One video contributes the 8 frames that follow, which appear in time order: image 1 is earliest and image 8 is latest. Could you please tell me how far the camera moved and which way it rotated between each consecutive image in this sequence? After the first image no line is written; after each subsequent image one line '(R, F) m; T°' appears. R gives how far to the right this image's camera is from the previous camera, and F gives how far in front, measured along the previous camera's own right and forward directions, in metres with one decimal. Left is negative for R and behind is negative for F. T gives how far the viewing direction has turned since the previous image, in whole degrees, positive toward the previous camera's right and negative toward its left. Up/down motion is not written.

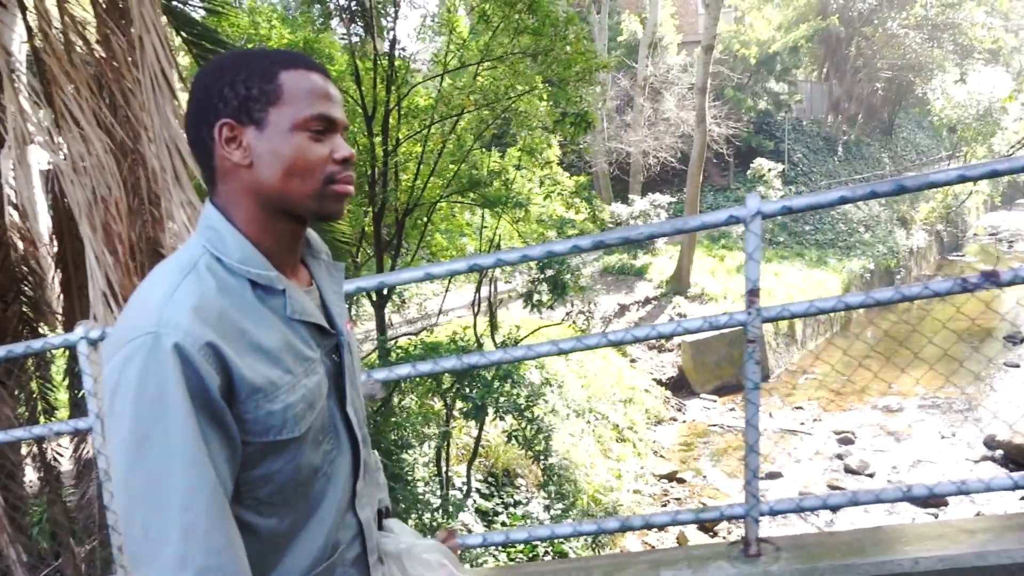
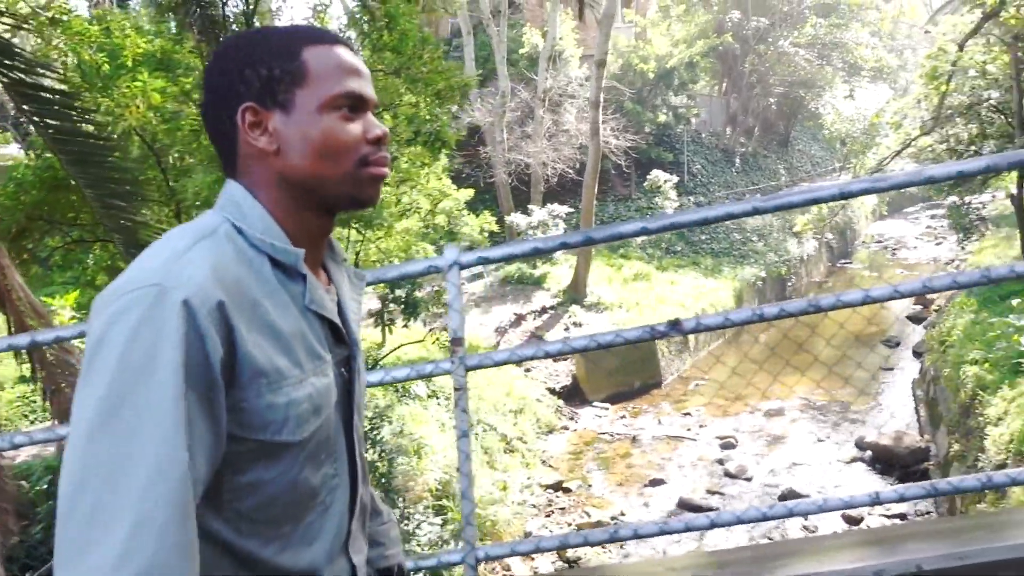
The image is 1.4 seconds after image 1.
(+0.4, 0.0) m; +5°
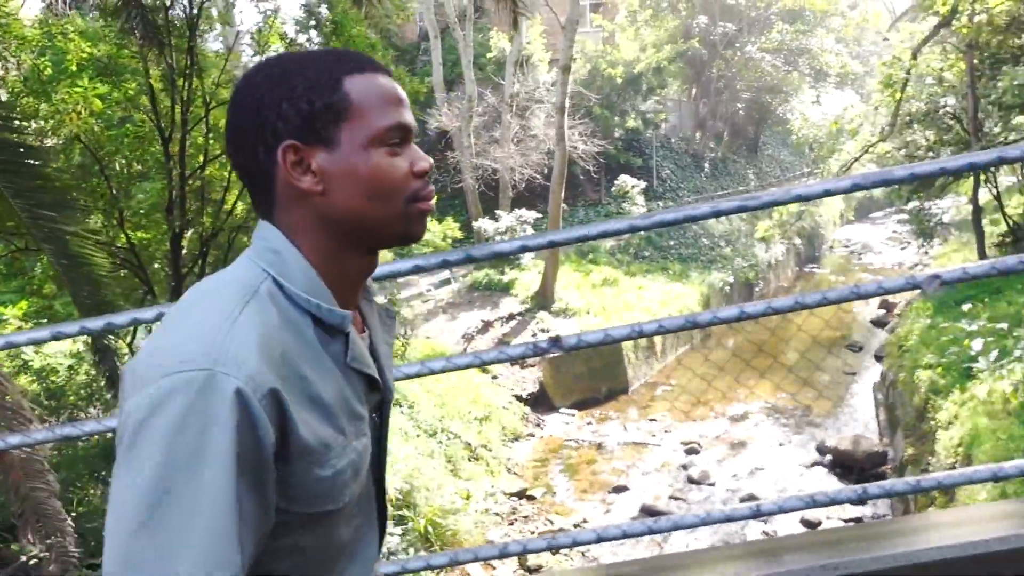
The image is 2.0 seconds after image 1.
(+0.2, 0.0) m; +2°
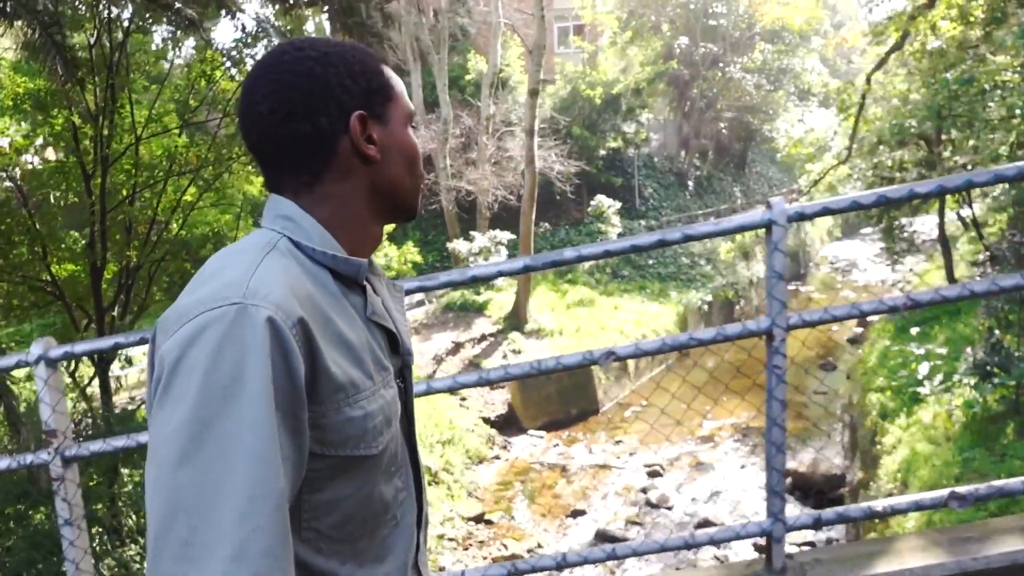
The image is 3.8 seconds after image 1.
(+0.5, 0.0) m; 0°
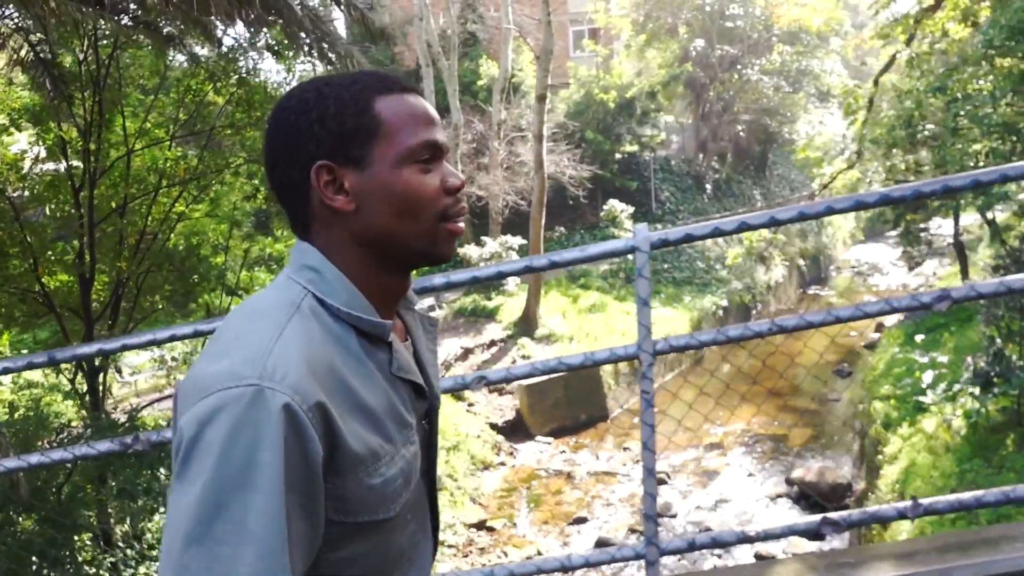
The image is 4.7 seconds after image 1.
(+0.3, 0.0) m; -2°
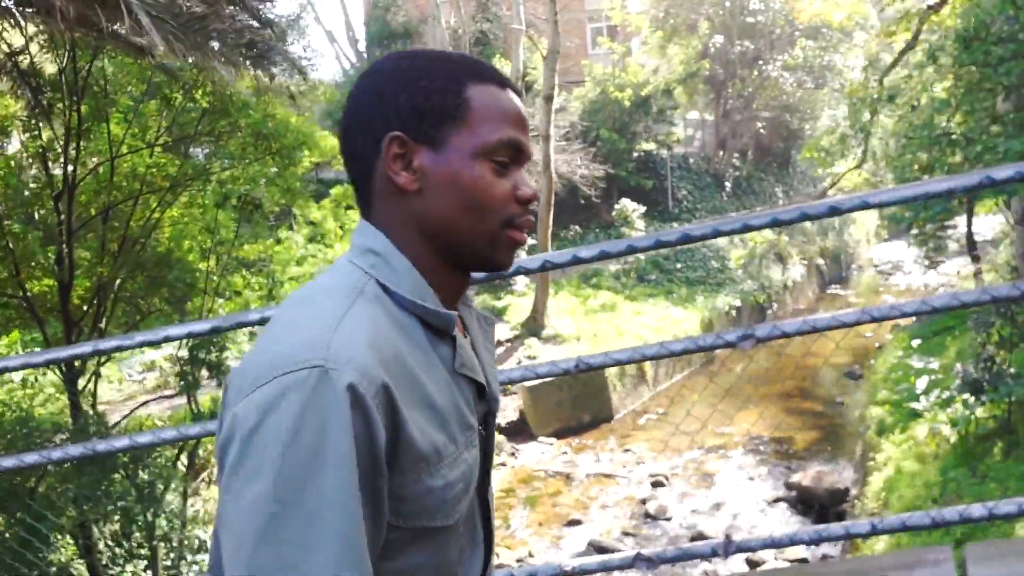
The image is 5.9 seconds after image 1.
(+0.4, 0.0) m; -2°
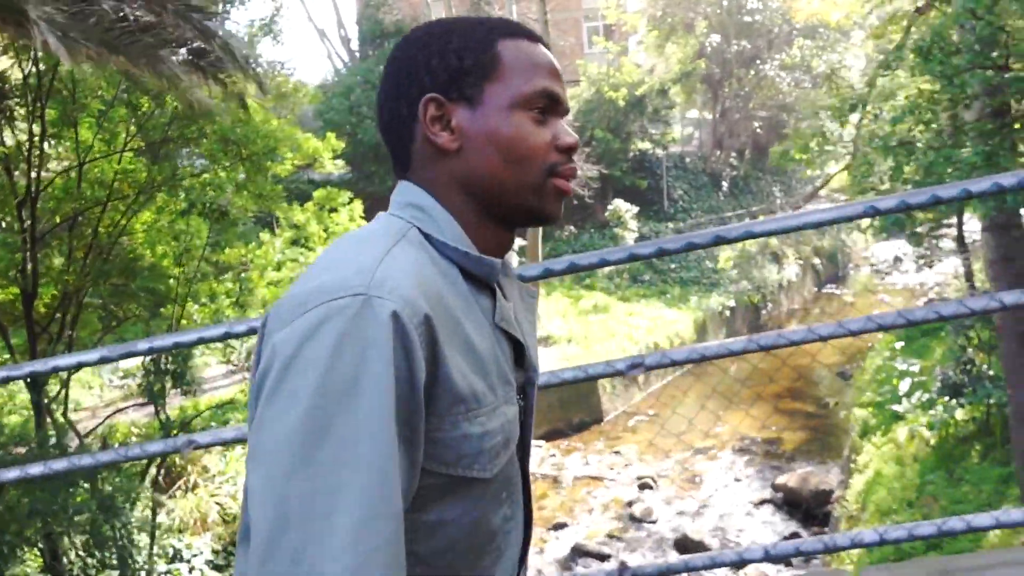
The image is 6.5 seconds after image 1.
(+0.2, 0.0) m; 0°
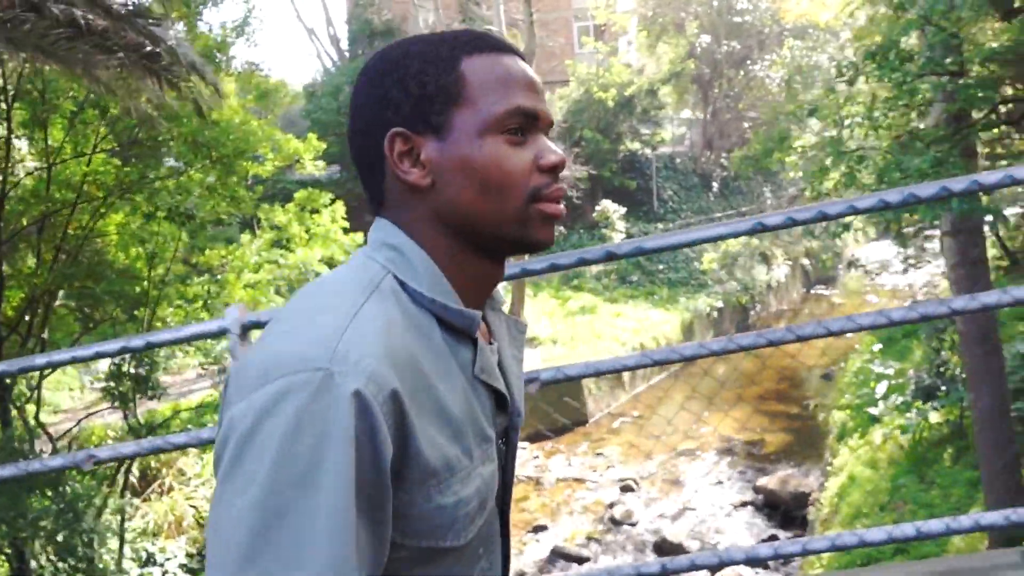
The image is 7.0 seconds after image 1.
(+0.2, 0.0) m; 0°
